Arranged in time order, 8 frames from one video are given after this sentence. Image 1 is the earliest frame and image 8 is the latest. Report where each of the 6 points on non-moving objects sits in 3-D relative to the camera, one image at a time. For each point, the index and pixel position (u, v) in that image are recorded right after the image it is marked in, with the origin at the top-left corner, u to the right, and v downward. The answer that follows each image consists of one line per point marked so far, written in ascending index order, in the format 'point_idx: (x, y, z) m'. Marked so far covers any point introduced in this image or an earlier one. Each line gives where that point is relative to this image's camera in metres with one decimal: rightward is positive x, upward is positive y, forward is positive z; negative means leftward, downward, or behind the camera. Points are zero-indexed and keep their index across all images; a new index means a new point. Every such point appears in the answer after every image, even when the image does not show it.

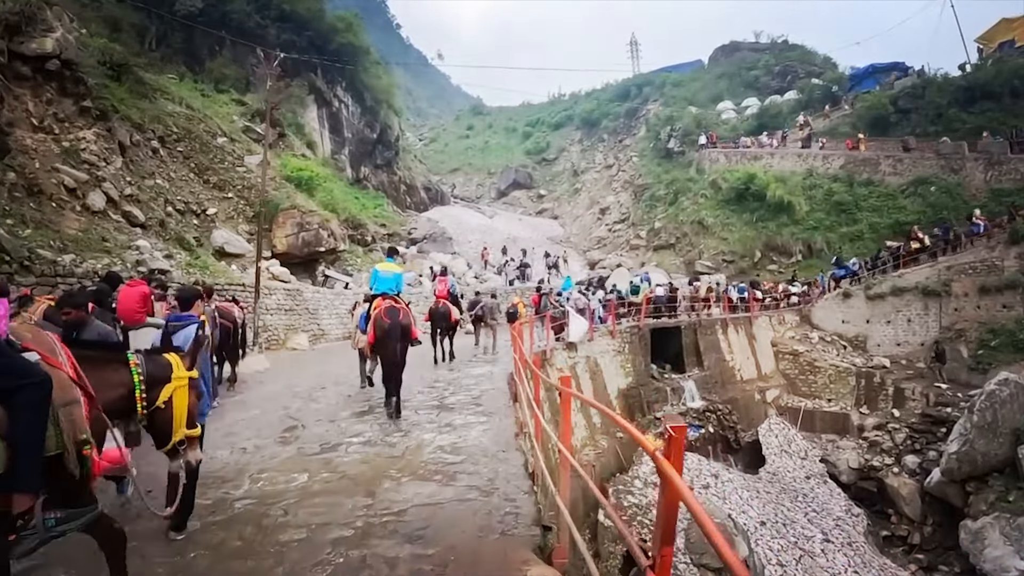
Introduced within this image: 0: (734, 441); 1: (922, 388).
0: (+6.4, -4.4, +18.1) m
1: (+12.8, -3.1, +19.6) m
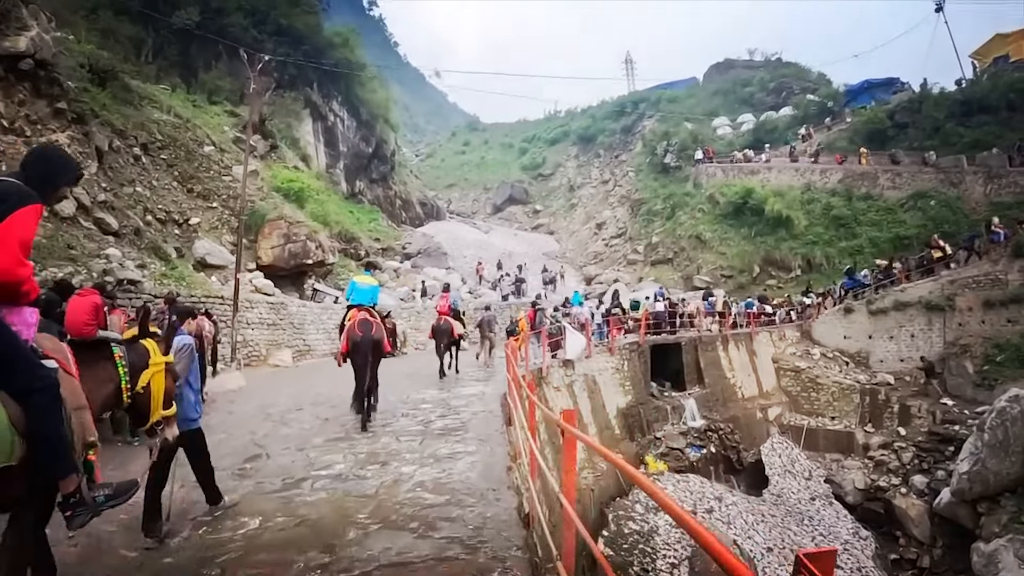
0: (+6.3, -4.9, +17.5) m
1: (+12.6, -3.5, +19.1) m
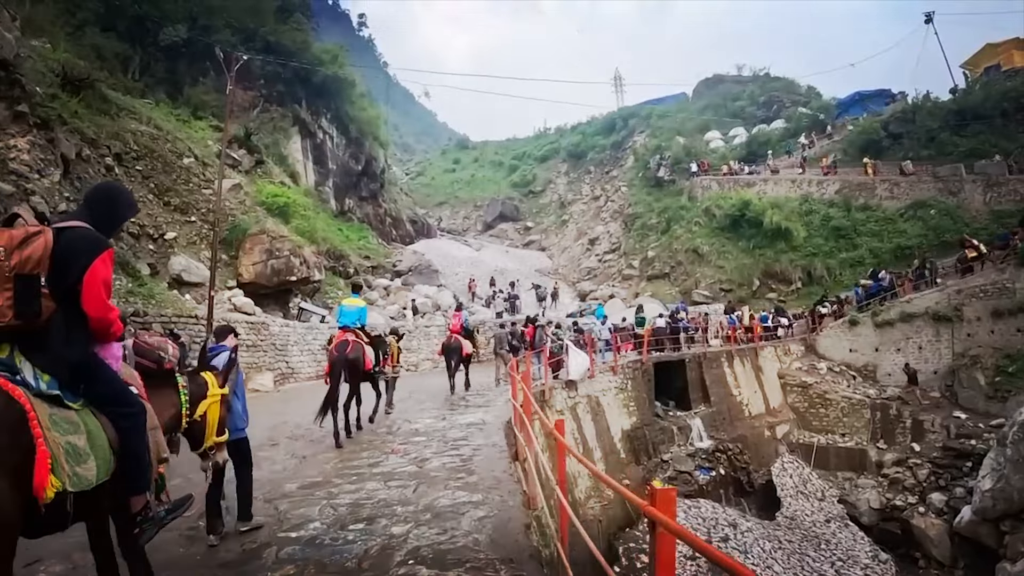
0: (+6.3, -5.2, +16.7) m
1: (+12.6, -3.8, +18.4) m
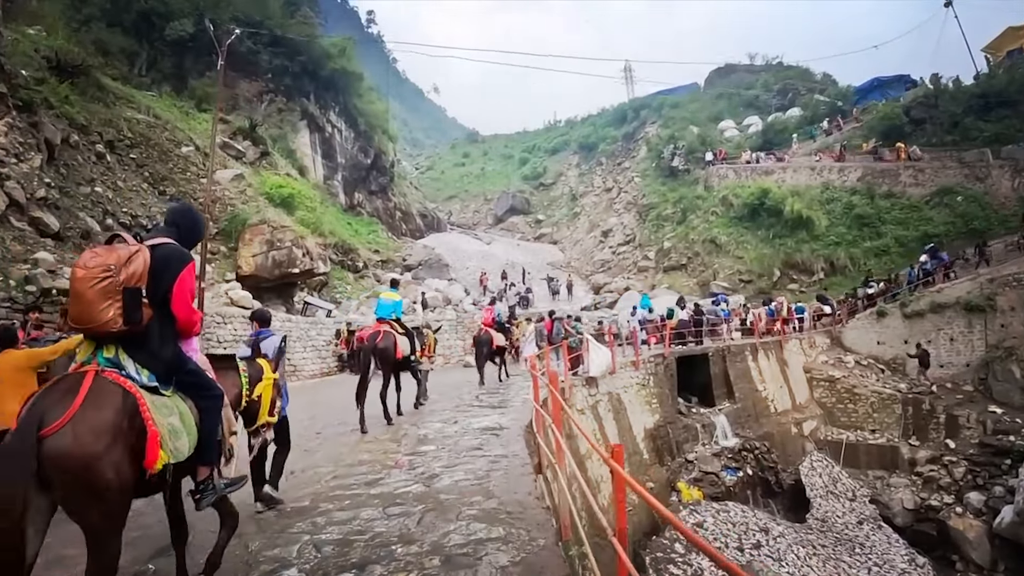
0: (+6.6, -5.0, +15.9) m
1: (+13.0, -3.5, +17.5) m
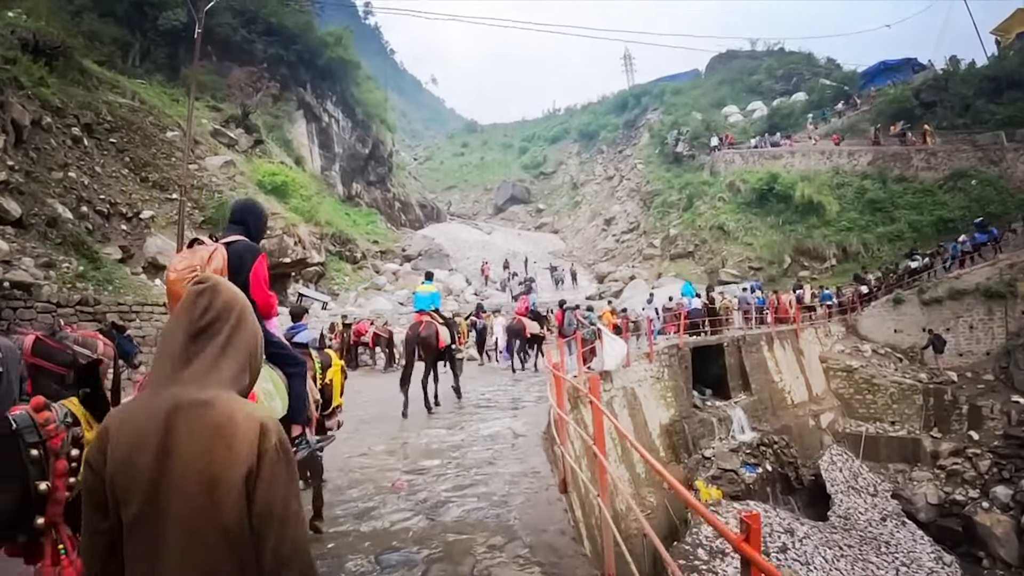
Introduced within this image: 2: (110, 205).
0: (+6.8, -4.6, +15.2) m
1: (+13.1, -3.1, +16.8) m
2: (-8.6, +1.8, +13.5) m
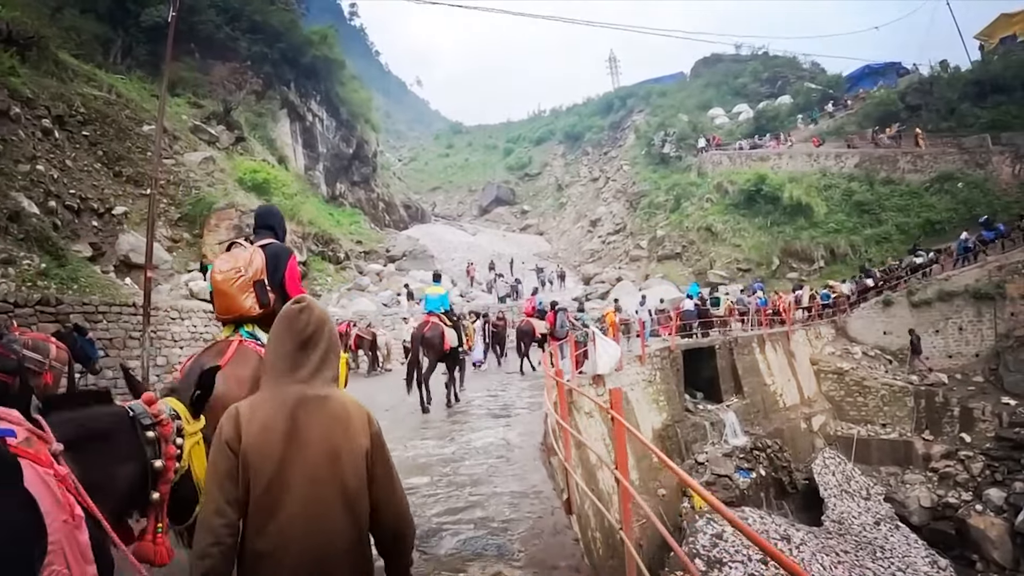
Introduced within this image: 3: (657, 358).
0: (+6.5, -4.7, +15.0) m
1: (+12.8, -3.2, +16.7) m
2: (-8.8, +1.8, +12.9) m
3: (+3.1, -1.5, +13.6) m
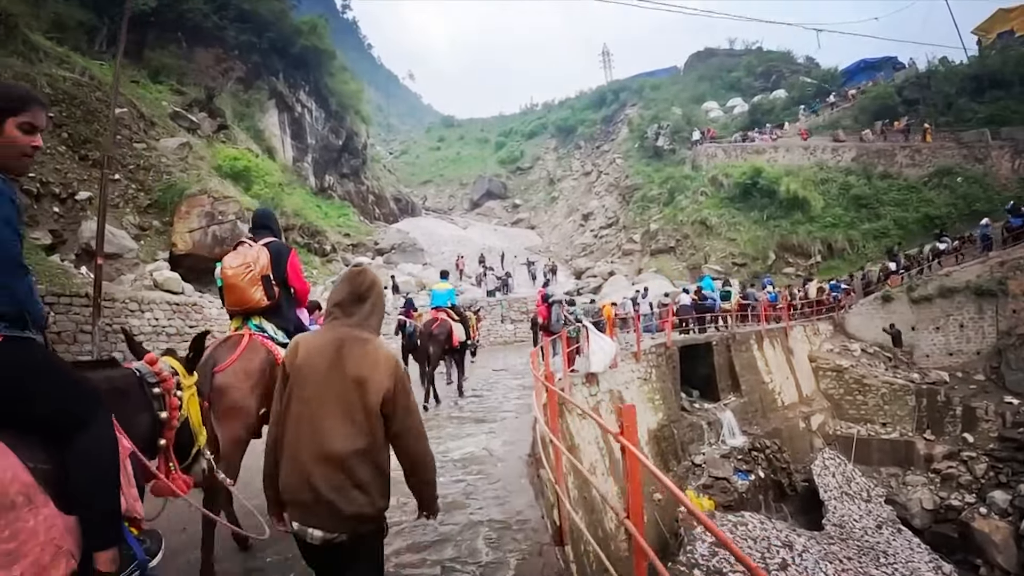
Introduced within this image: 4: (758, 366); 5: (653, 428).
0: (+6.3, -4.5, +14.4) m
1: (+12.5, -3.1, +16.3) m
2: (-9.0, +2.0, +12.1) m
3: (+2.9, -1.4, +13.0) m
4: (+6.3, -2.0, +16.3) m
5: (+2.7, -2.7, +12.2) m
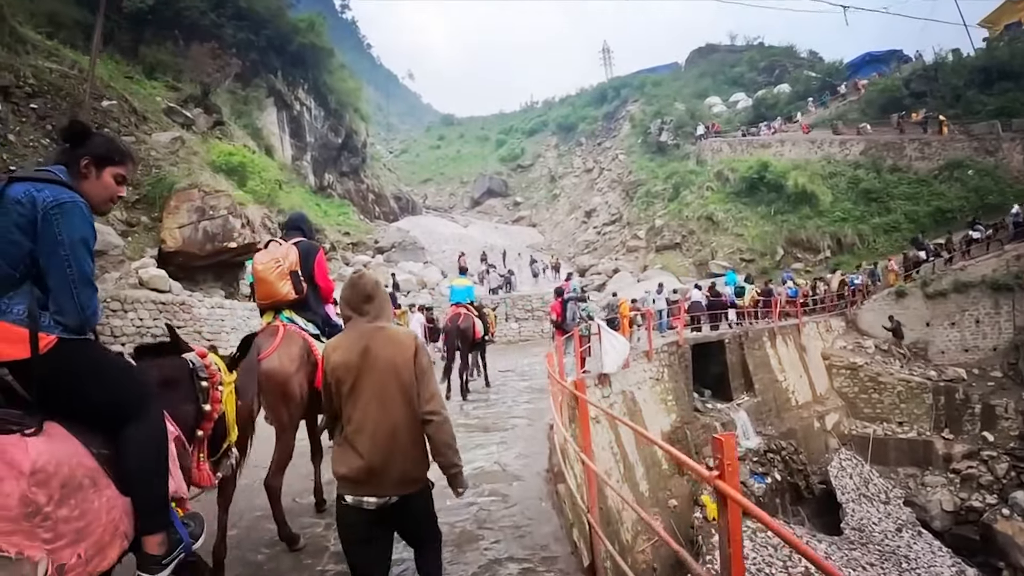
0: (+6.4, -4.4, +13.9) m
1: (+12.6, -2.9, +15.8) m
2: (-8.9, +2.0, +11.6) m
3: (+3.0, -1.3, +12.5) m
4: (+6.5, -1.9, +15.8) m
5: (+2.8, -2.6, +11.7) m
